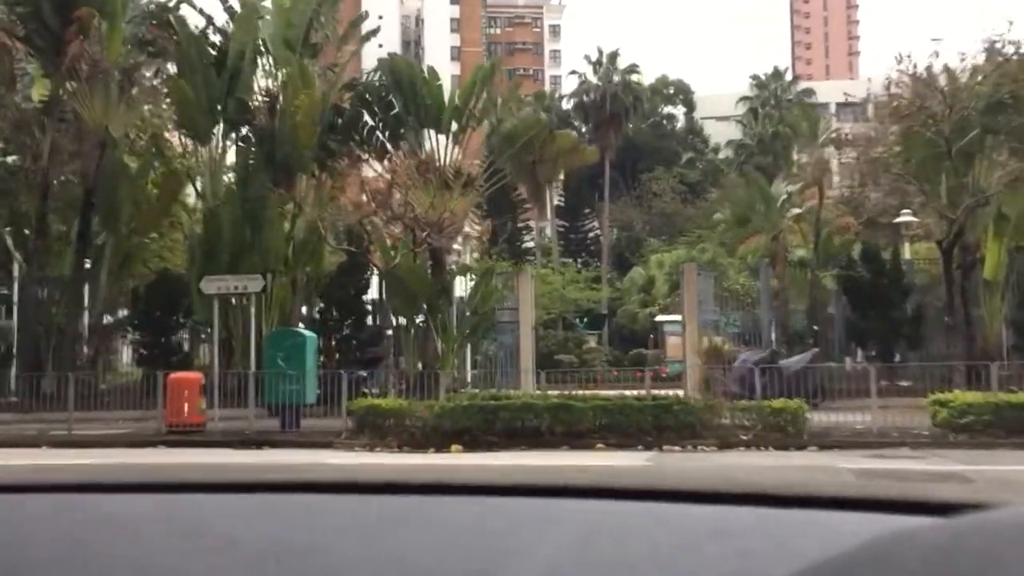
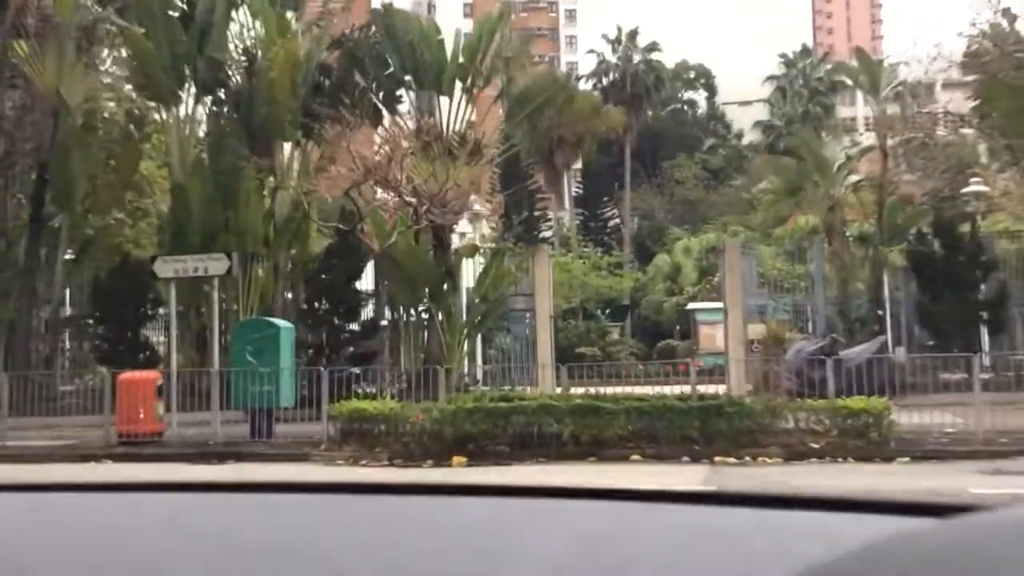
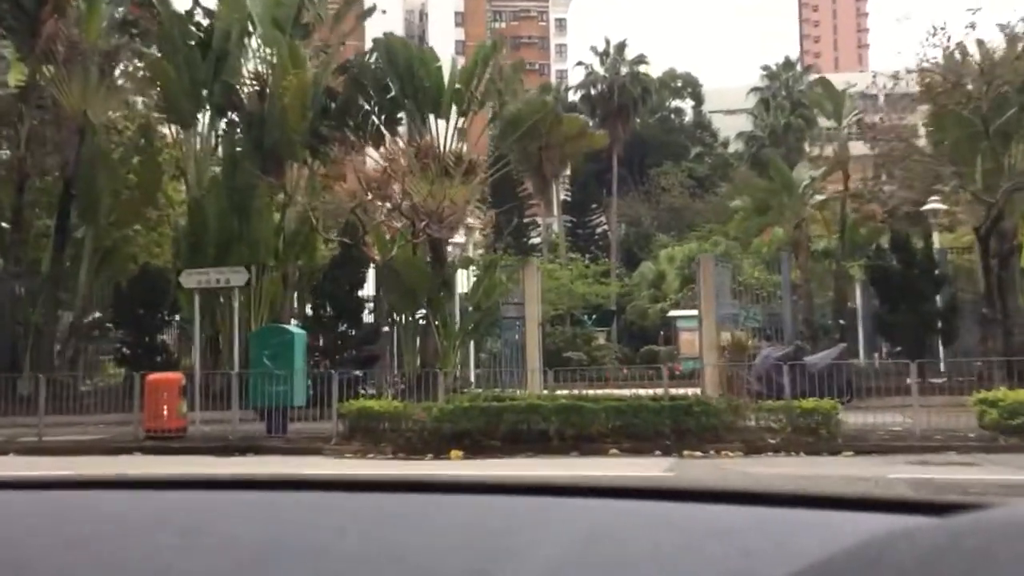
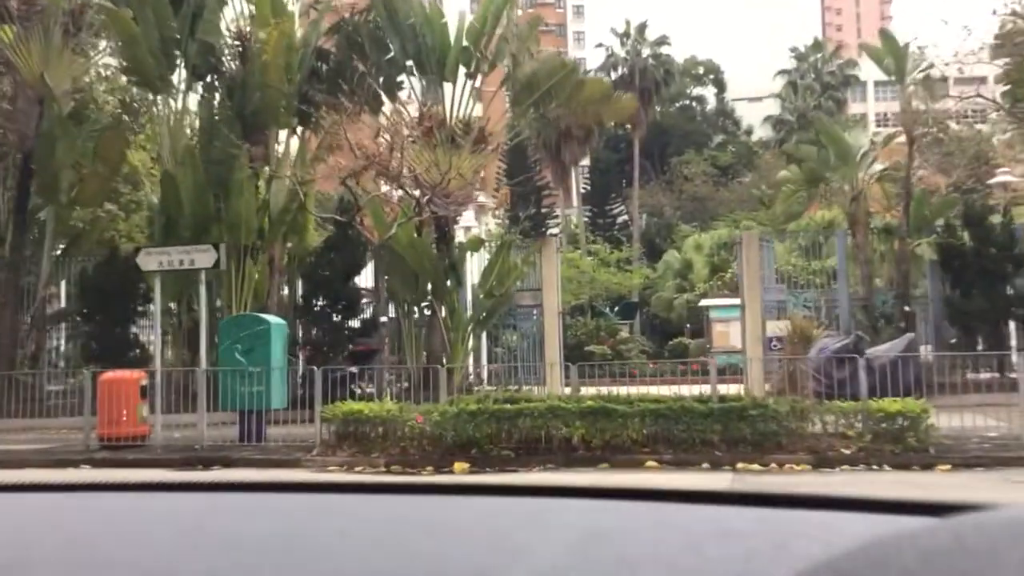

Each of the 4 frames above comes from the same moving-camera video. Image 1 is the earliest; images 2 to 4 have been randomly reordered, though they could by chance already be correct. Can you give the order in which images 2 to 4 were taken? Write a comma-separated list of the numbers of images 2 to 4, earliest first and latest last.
3, 2, 4
